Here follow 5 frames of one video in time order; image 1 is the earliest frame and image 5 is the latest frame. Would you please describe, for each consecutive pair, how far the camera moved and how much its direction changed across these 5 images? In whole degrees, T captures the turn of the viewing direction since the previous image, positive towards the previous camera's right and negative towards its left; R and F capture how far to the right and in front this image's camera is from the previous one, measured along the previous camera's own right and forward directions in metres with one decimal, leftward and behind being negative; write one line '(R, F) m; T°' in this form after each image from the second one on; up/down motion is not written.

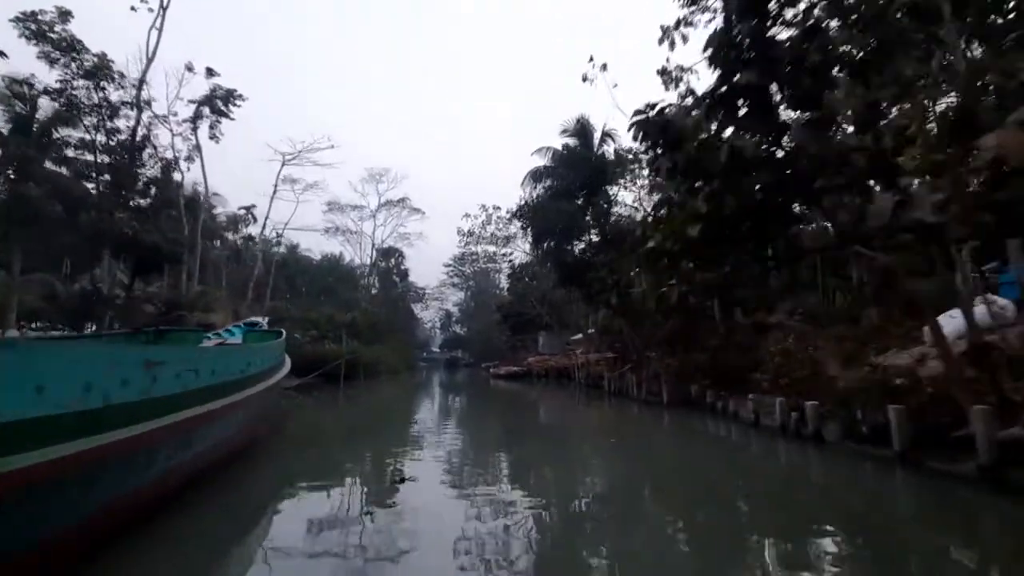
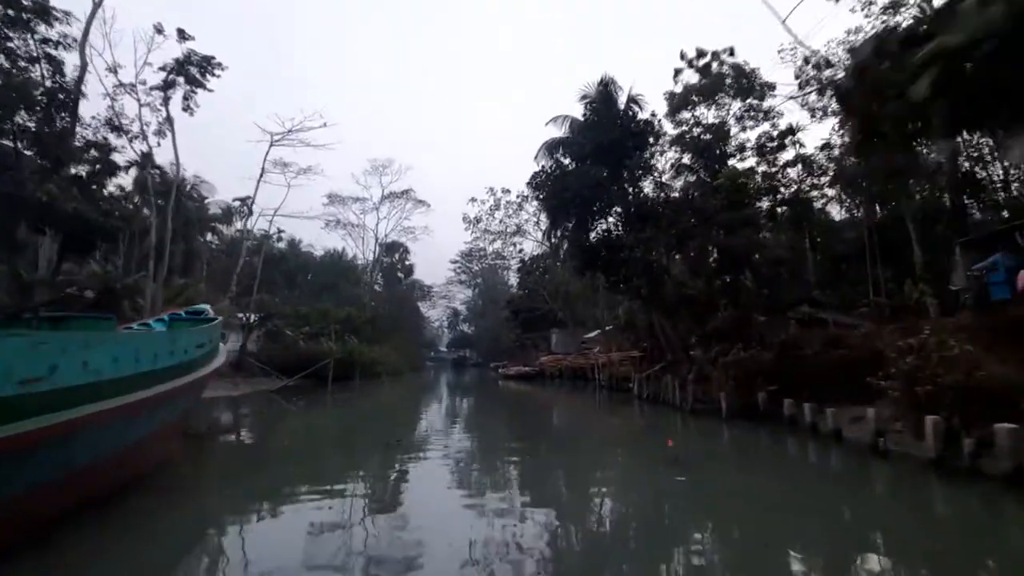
(-0.1, +1.2) m; -1°
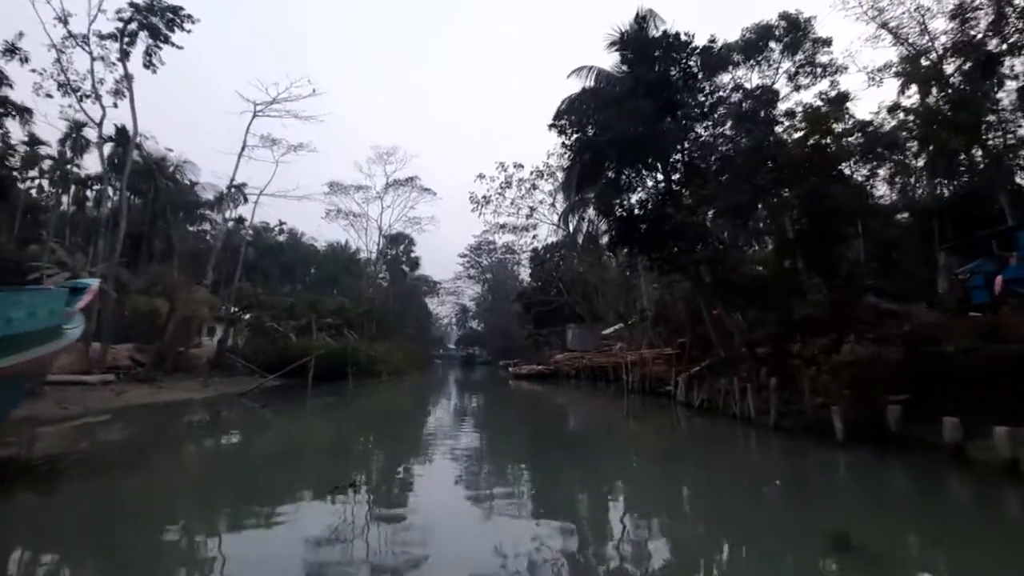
(-0.1, +1.4) m; -1°
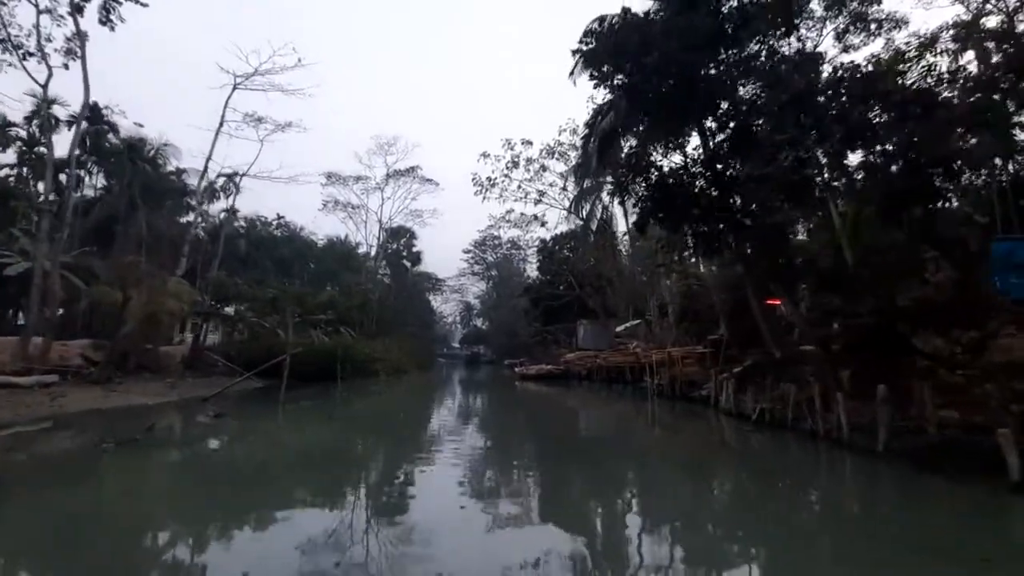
(0.0, +1.0) m; -1°
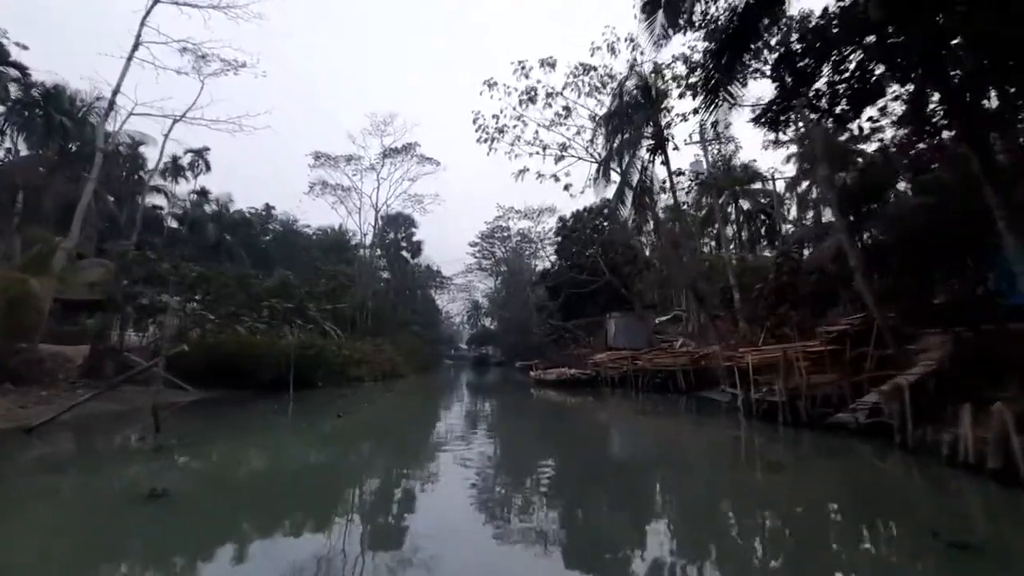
(-0.1, +2.5) m; -1°
